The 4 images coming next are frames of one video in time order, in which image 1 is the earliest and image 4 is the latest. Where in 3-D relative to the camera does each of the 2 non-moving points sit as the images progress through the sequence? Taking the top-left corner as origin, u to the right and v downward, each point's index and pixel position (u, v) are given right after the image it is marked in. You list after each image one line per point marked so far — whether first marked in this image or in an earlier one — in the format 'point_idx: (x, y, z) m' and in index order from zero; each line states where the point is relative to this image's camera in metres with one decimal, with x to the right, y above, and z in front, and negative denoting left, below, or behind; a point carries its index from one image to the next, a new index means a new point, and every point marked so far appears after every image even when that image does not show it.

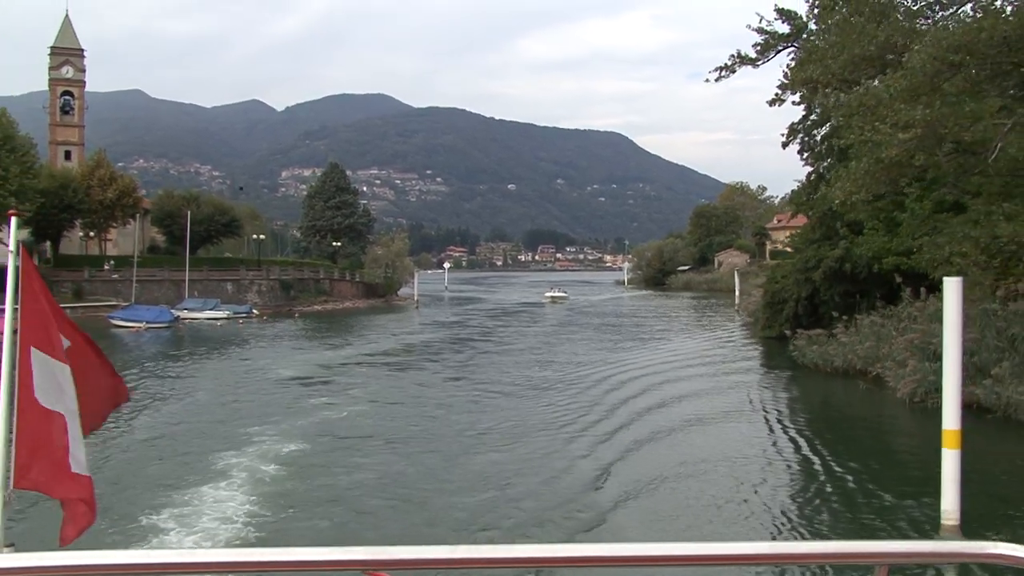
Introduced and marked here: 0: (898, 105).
0: (+5.2, +2.5, +11.8) m
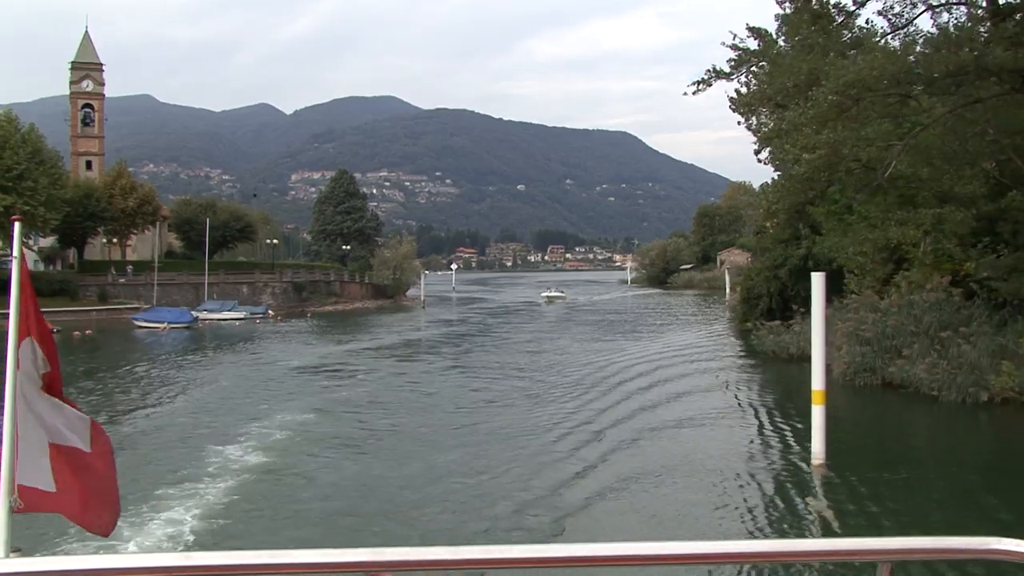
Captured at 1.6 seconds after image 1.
0: (+4.8, +2.6, +14.1) m
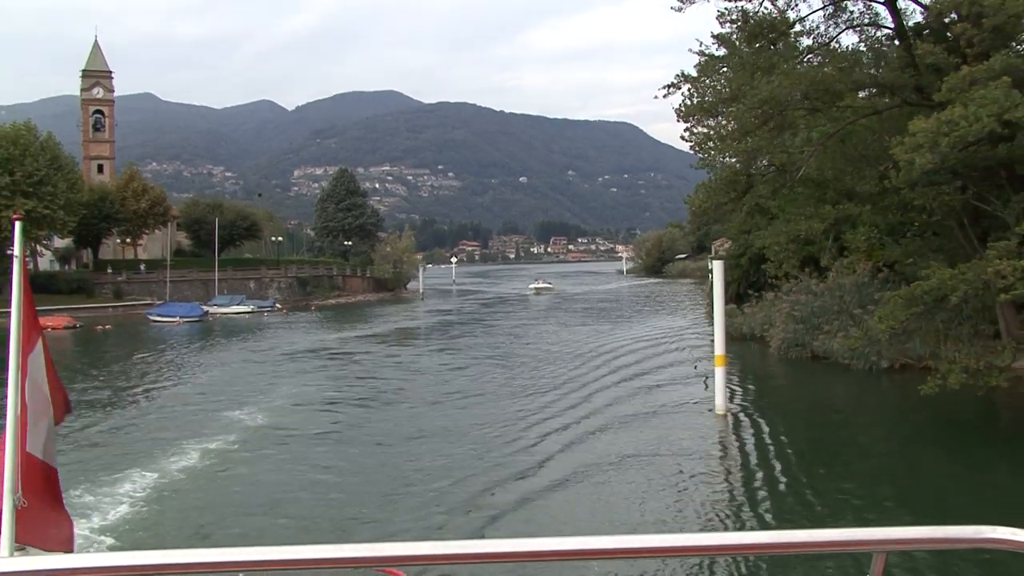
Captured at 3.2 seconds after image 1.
0: (+4.3, +2.8, +16.6) m
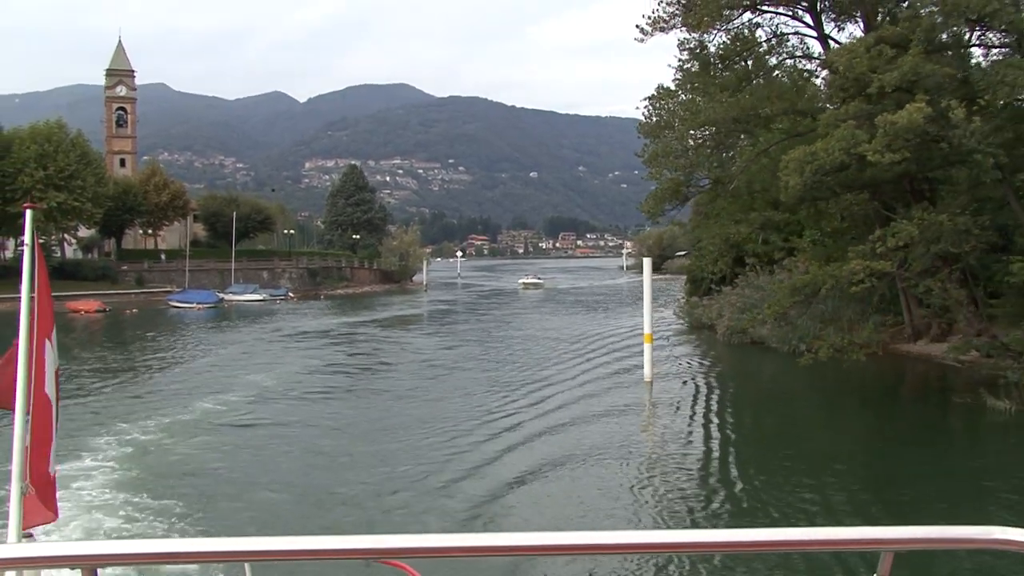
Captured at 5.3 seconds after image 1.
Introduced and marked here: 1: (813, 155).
0: (+3.8, +3.0, +19.7) m
1: (+4.7, +2.1, +13.7) m
